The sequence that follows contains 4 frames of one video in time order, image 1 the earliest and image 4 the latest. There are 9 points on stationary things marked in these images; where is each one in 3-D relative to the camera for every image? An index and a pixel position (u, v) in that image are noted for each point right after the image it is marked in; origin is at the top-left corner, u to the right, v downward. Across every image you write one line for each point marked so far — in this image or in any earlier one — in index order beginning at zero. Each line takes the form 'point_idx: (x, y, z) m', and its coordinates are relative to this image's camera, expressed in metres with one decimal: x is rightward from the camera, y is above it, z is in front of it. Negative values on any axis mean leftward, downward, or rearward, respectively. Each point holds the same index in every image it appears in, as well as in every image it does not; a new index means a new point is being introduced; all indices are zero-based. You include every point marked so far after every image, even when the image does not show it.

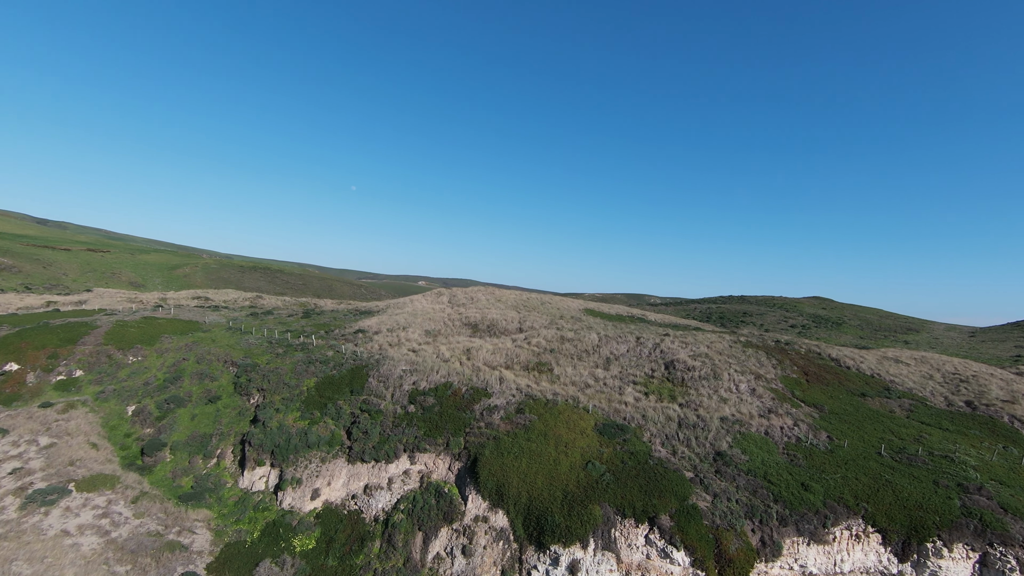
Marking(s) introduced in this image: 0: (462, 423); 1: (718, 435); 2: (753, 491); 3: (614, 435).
0: (-1.9, -5.2, +19.5) m
1: (+7.6, -5.5, +18.9) m
2: (+7.7, -6.5, +16.2) m
3: (+3.7, -5.3, +18.4) m
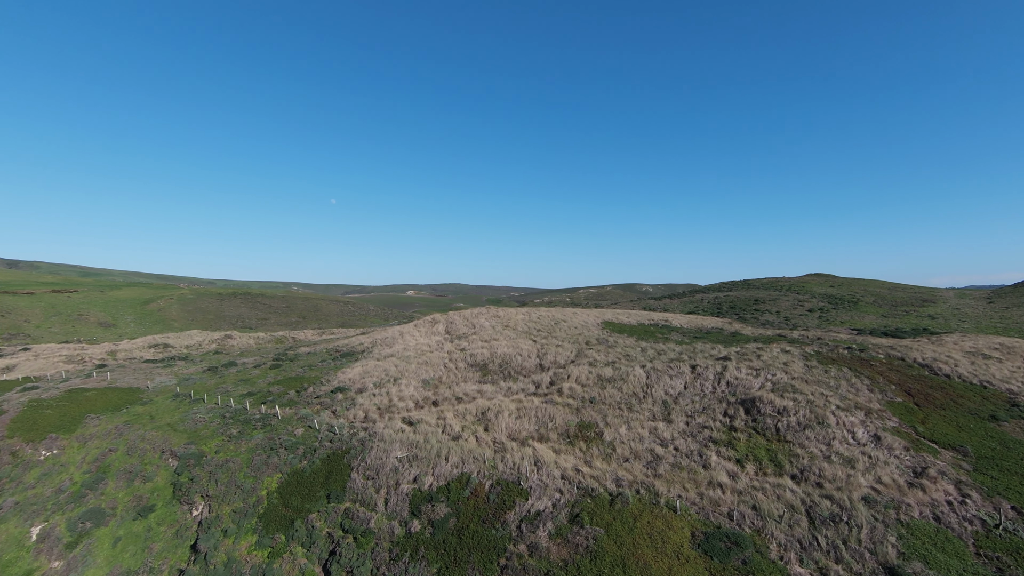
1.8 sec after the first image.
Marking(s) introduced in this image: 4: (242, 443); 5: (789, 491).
0: (-0.5, -6.7, +13.1) m
1: (+9.1, -6.1, +12.7) m
2: (+9.2, -7.1, +10.1) m
3: (+5.1, -6.3, +12.1) m
4: (-10.6, -6.1, +20.1) m
5: (+7.8, -5.7, +14.4) m
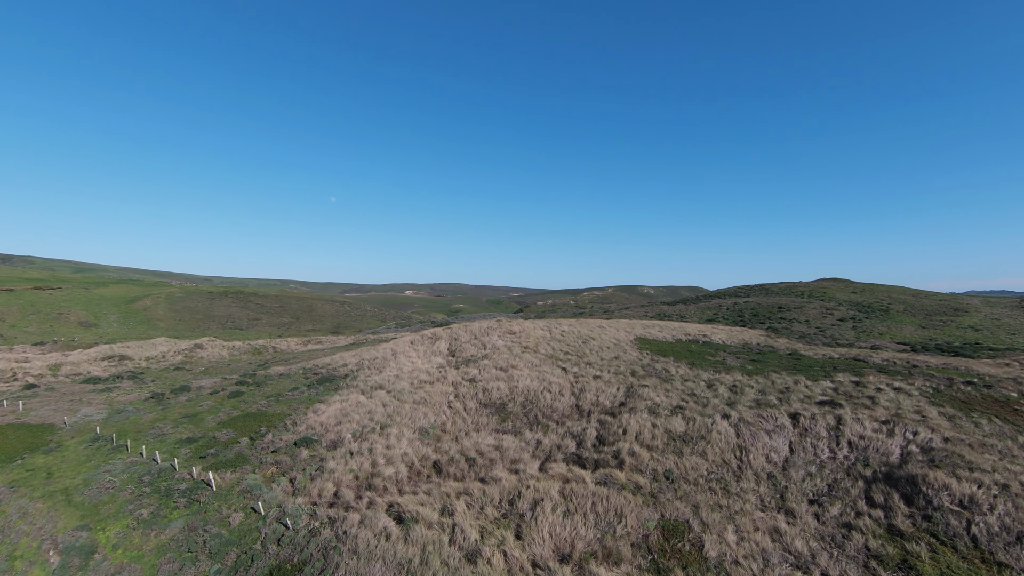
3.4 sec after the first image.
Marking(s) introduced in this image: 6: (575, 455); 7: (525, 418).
0: (+0.5, -7.2, +6.7) m
1: (+10.1, -6.8, +6.3) m
2: (+10.3, -7.8, +3.6) m
3: (+6.1, -6.9, +5.7) m
4: (-9.6, -6.6, +13.6) m
5: (+8.9, -6.4, +8.0) m
6: (+1.9, -4.9, +15.5) m
7: (+0.5, -4.6, +18.6) m
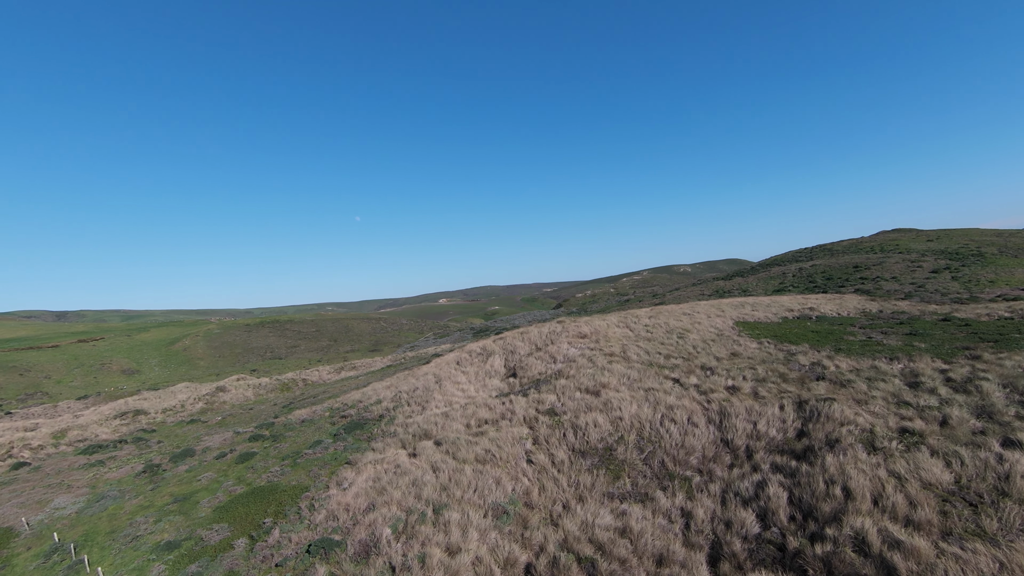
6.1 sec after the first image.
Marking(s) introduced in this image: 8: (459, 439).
0: (+2.9, -6.9, +0.2) m
1: (+12.3, -5.3, -0.8) m
2: (+12.4, -6.3, -3.4) m
3: (+8.3, -5.9, -1.2) m
4: (-6.8, -7.4, +7.7) m
5: (+11.1, -5.0, +1.0) m
6: (+4.5, -4.3, +8.9) m
7: (+3.3, -4.1, +12.1) m
8: (-1.6, -4.3, +15.3) m
